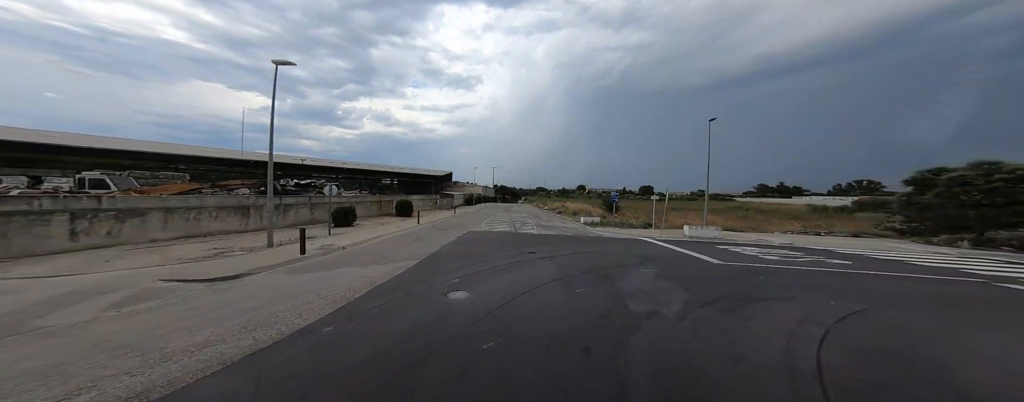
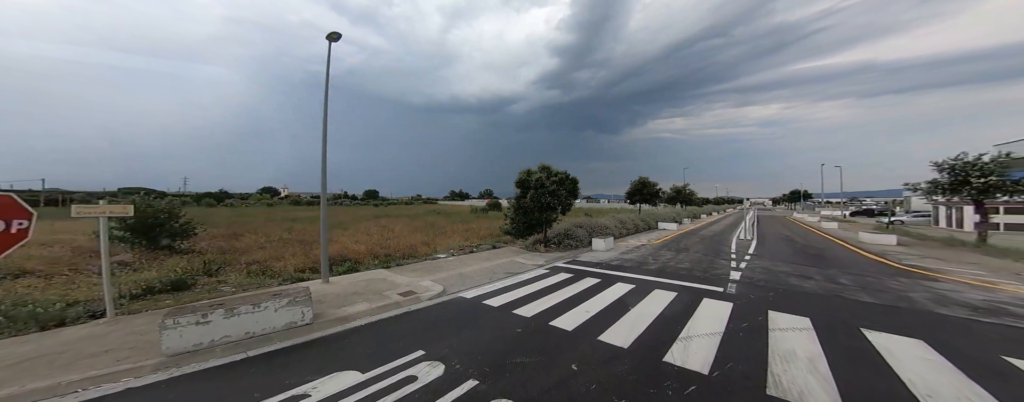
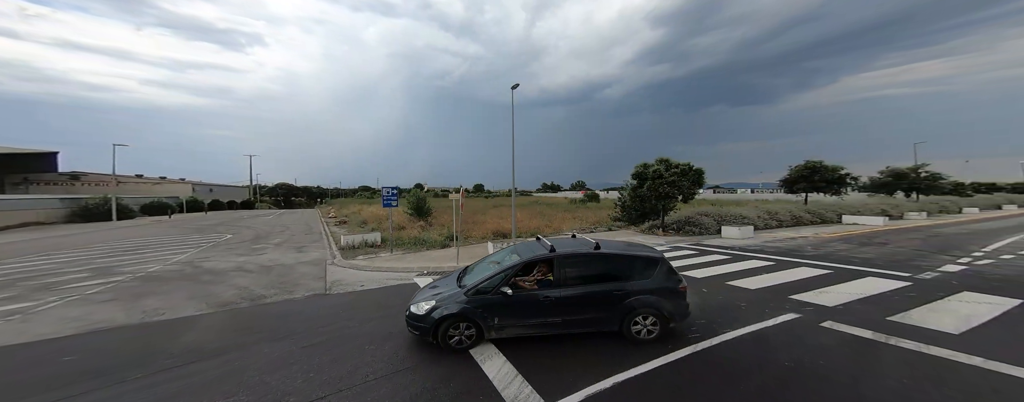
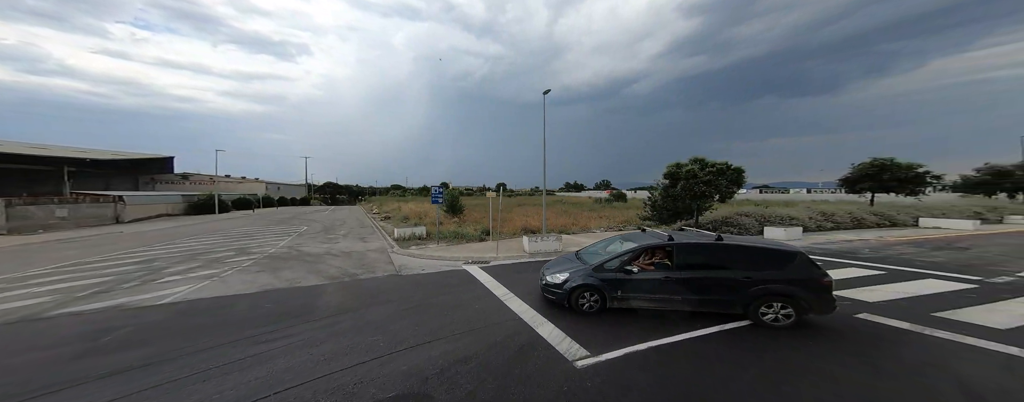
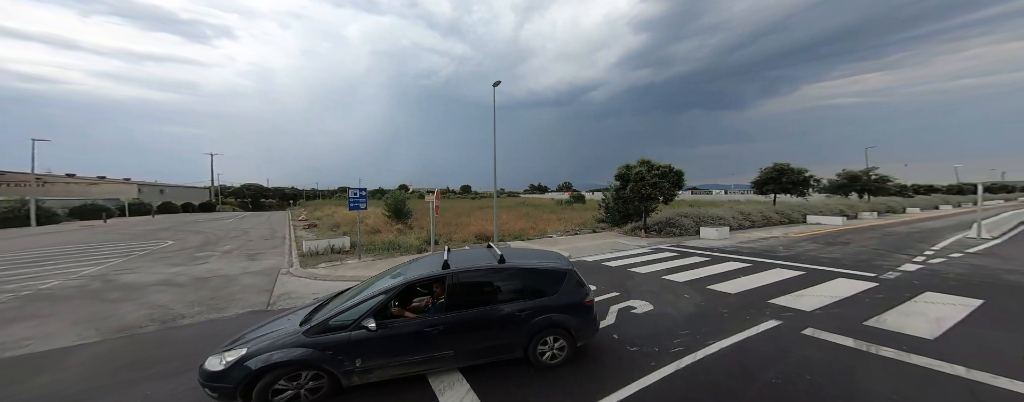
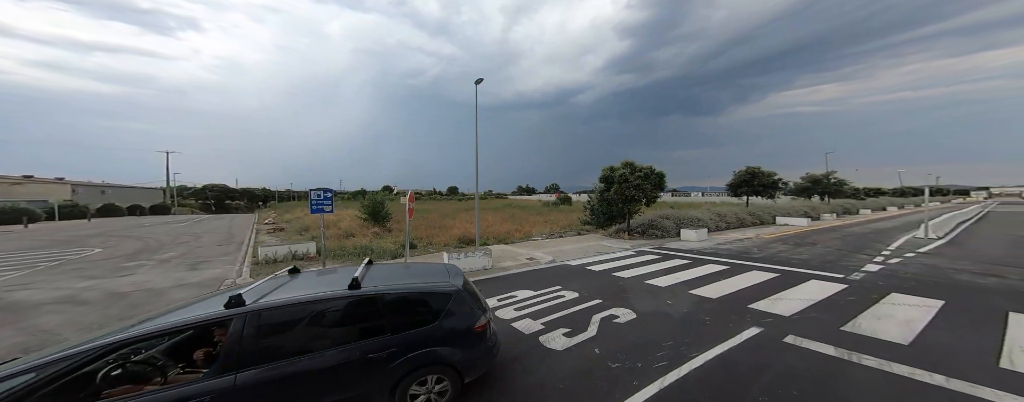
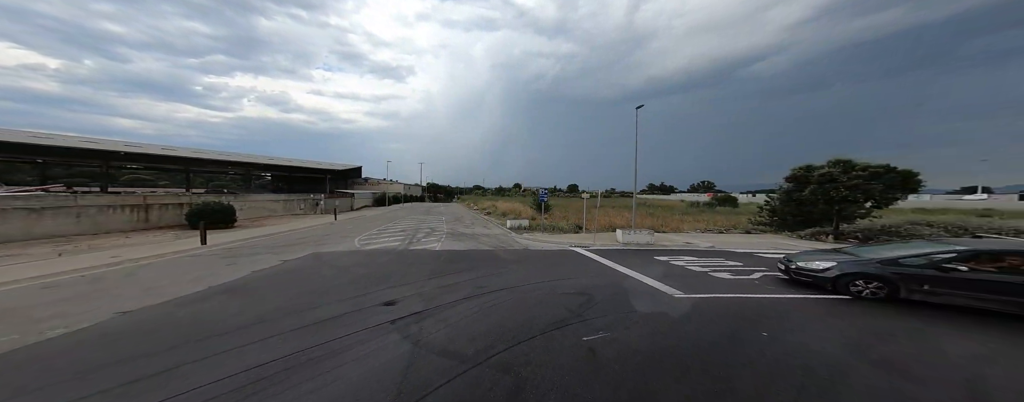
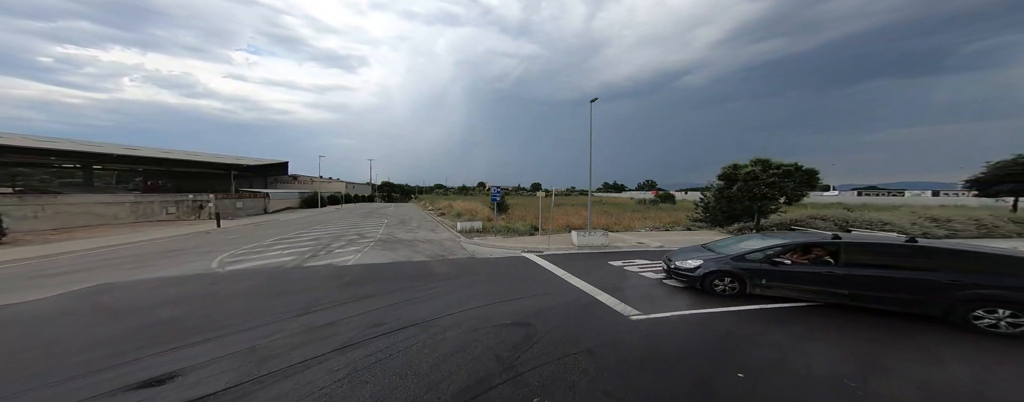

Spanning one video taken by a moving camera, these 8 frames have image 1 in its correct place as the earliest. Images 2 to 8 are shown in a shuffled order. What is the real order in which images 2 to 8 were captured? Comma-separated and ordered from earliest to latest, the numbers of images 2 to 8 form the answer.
7, 8, 4, 3, 5, 6, 2
